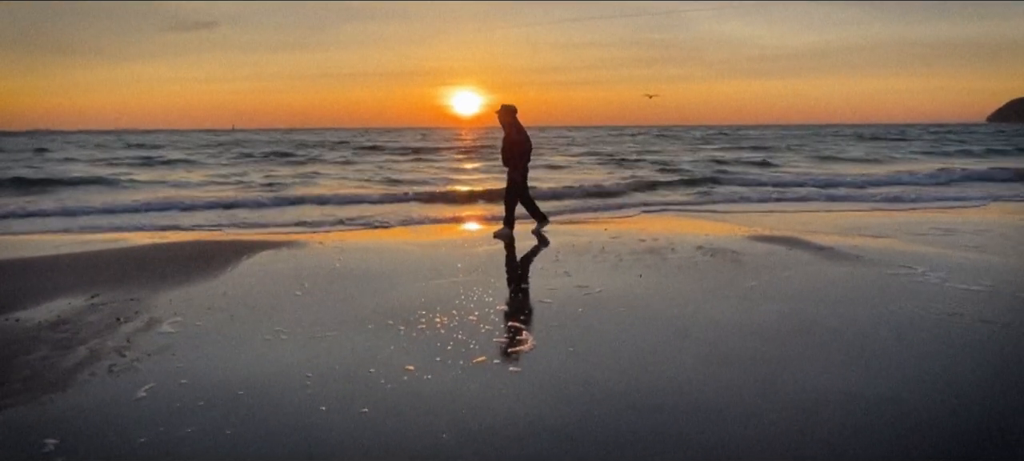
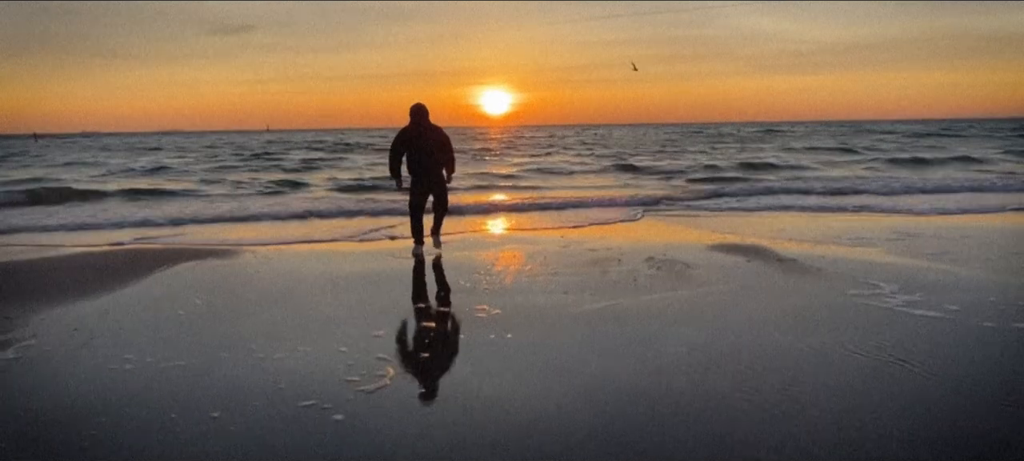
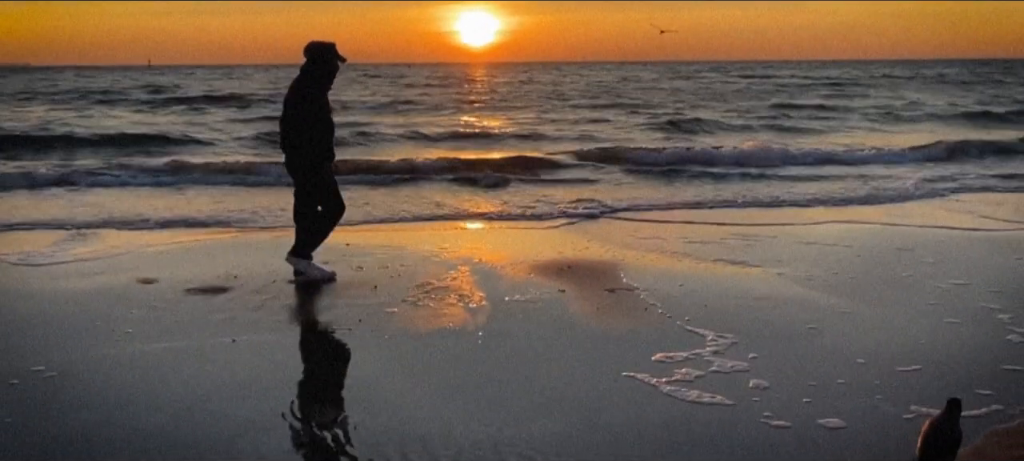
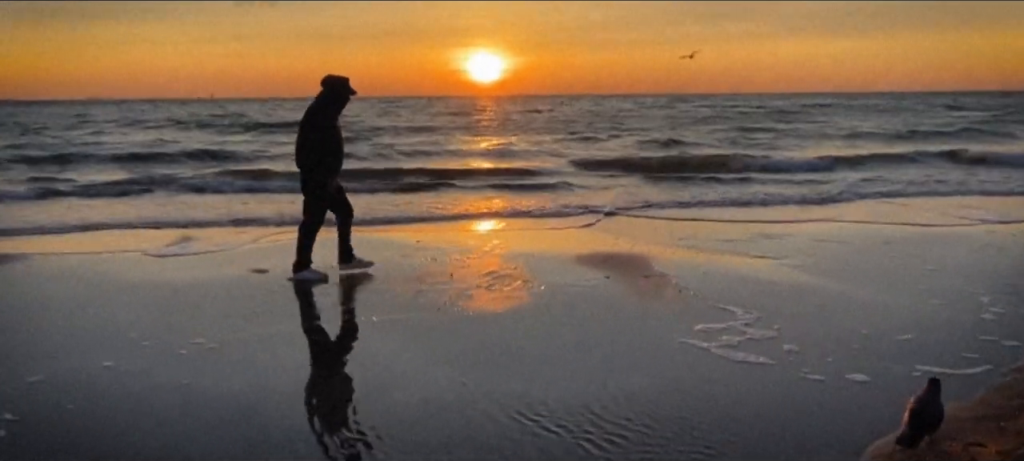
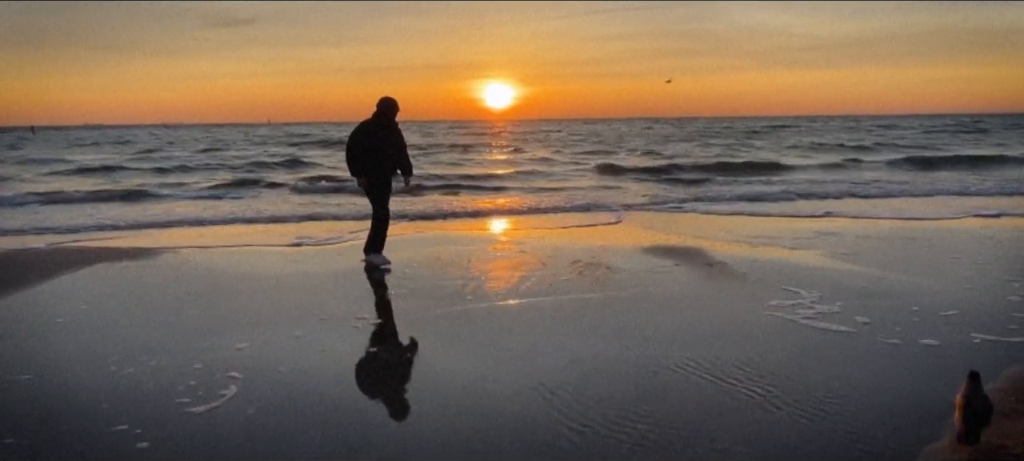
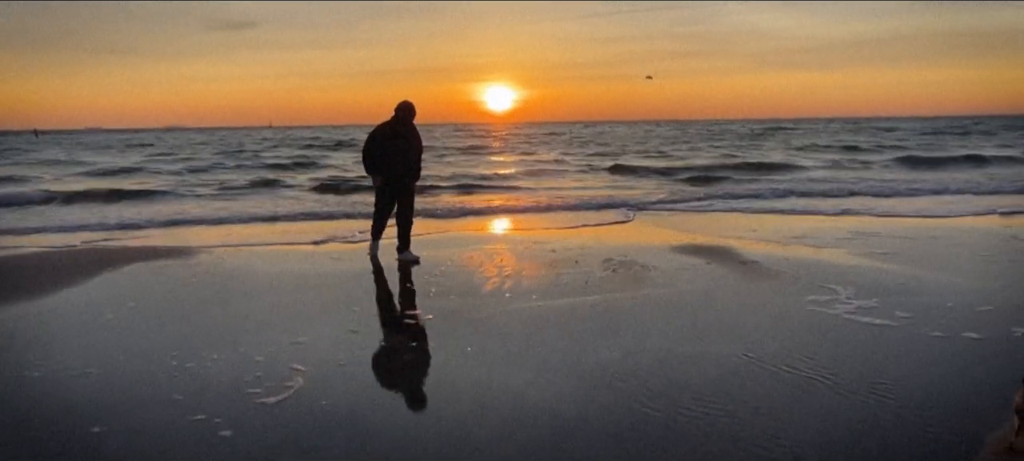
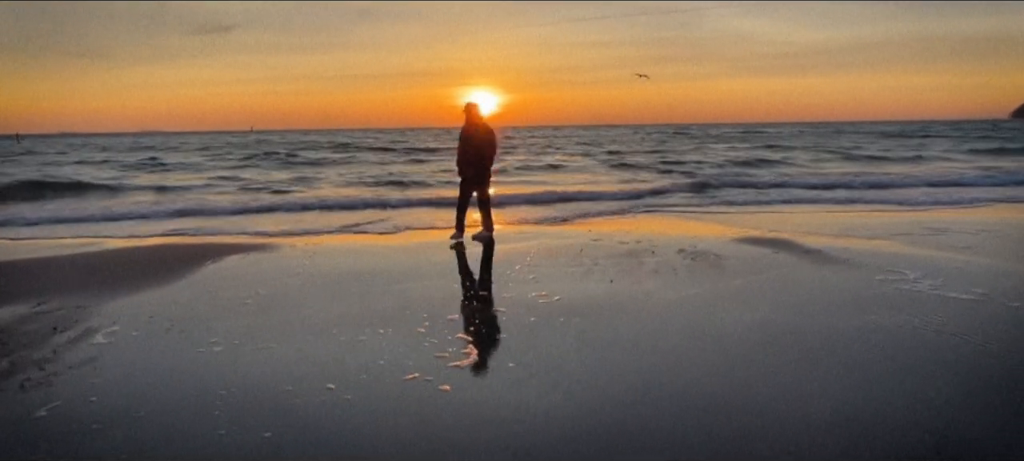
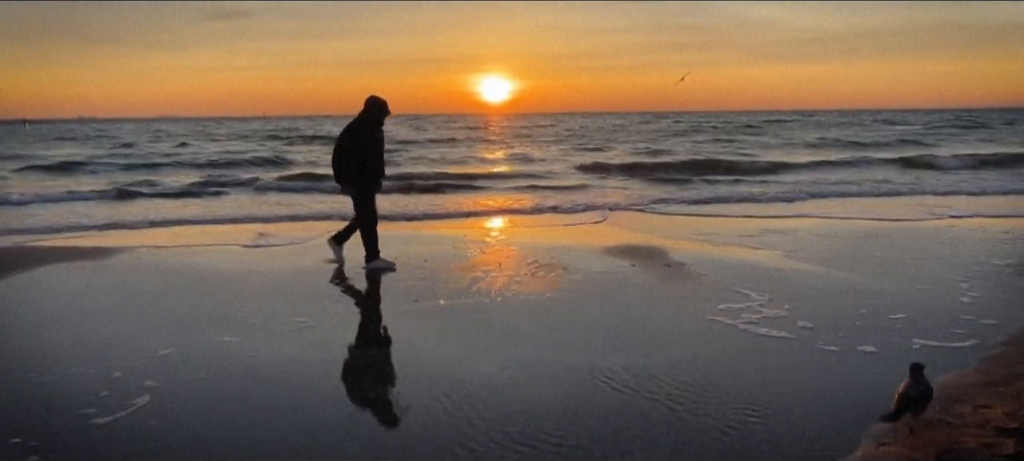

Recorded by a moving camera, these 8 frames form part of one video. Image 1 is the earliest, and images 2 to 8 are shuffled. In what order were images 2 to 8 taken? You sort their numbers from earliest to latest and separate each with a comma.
7, 2, 6, 5, 8, 4, 3
